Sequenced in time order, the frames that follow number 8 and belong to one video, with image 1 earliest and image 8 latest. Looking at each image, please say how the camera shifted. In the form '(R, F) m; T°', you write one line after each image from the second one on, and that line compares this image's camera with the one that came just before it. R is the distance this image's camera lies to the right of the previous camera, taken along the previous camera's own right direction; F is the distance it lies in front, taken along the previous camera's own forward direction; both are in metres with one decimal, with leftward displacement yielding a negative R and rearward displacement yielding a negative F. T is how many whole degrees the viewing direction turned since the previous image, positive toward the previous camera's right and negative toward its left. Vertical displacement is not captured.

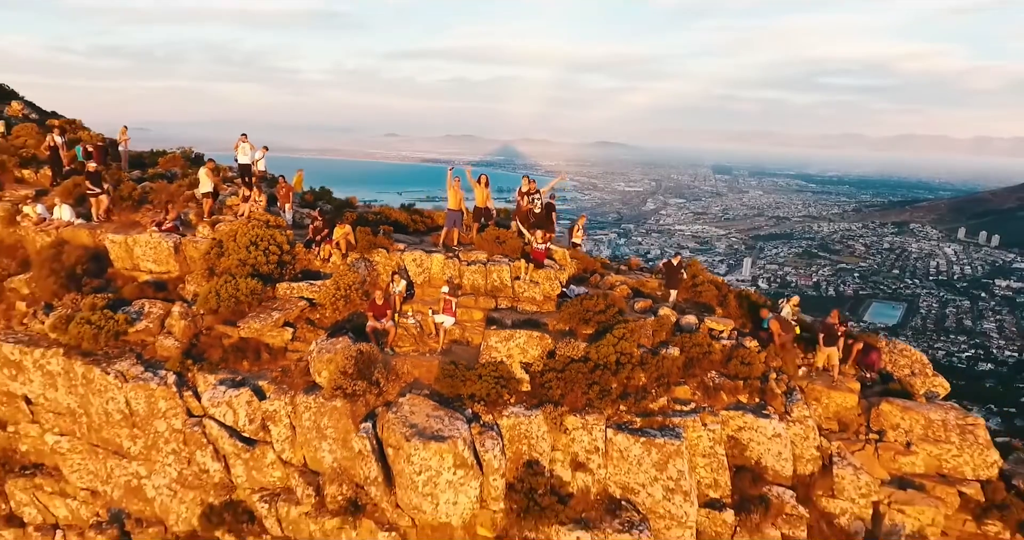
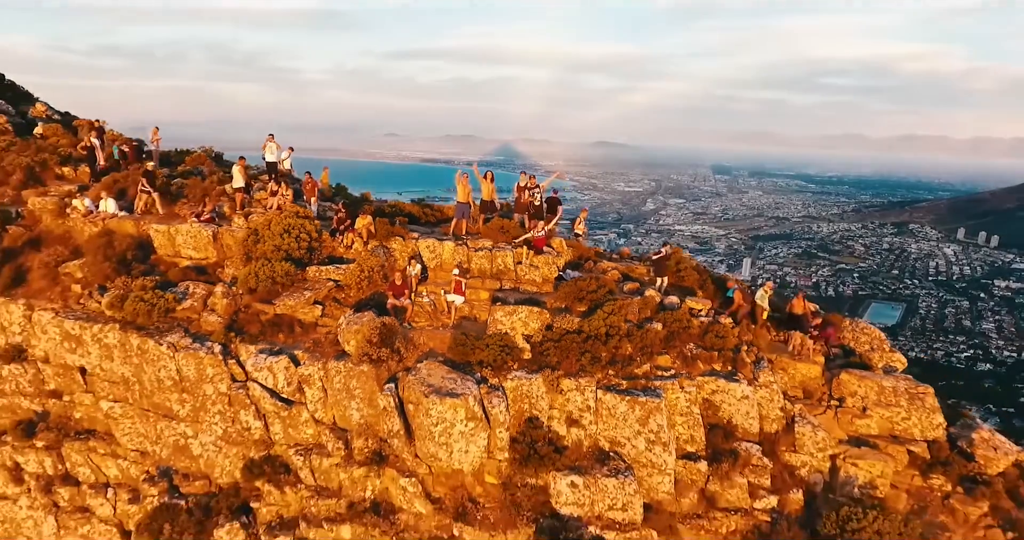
(0.0, -0.8) m; 0°
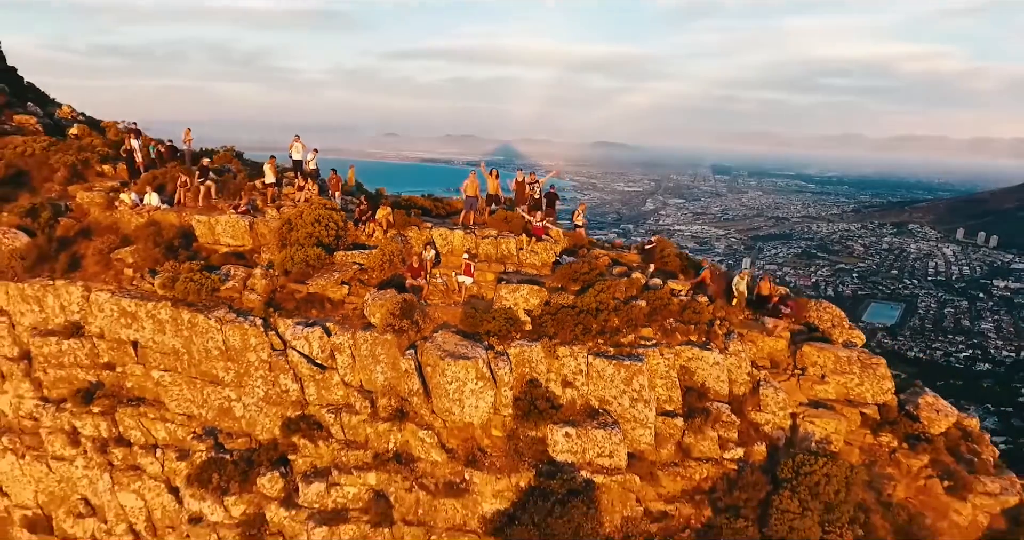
(0.0, -1.0) m; 0°
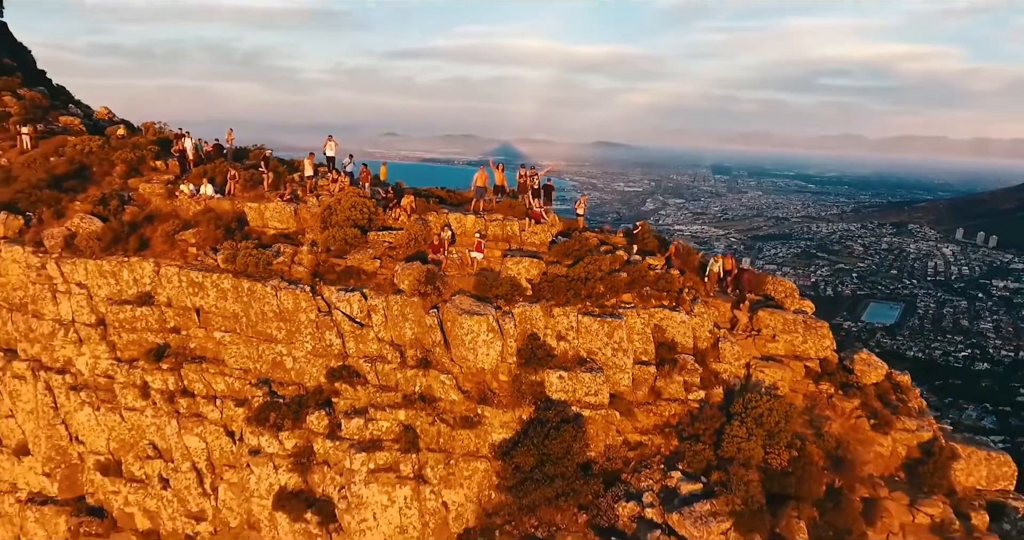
(-0.1, -1.6) m; 0°
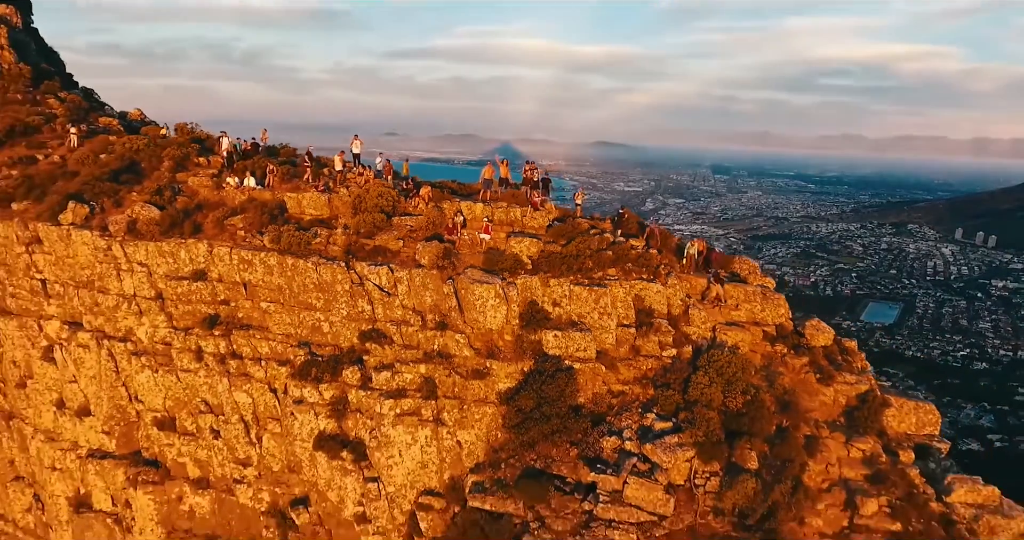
(-0.1, -1.7) m; 0°
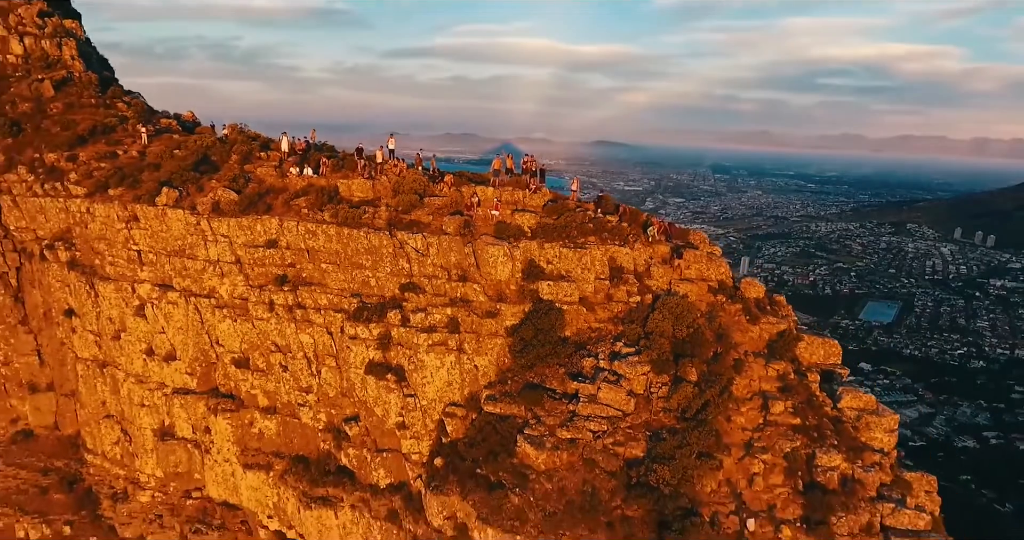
(-0.1, -3.4) m; 0°
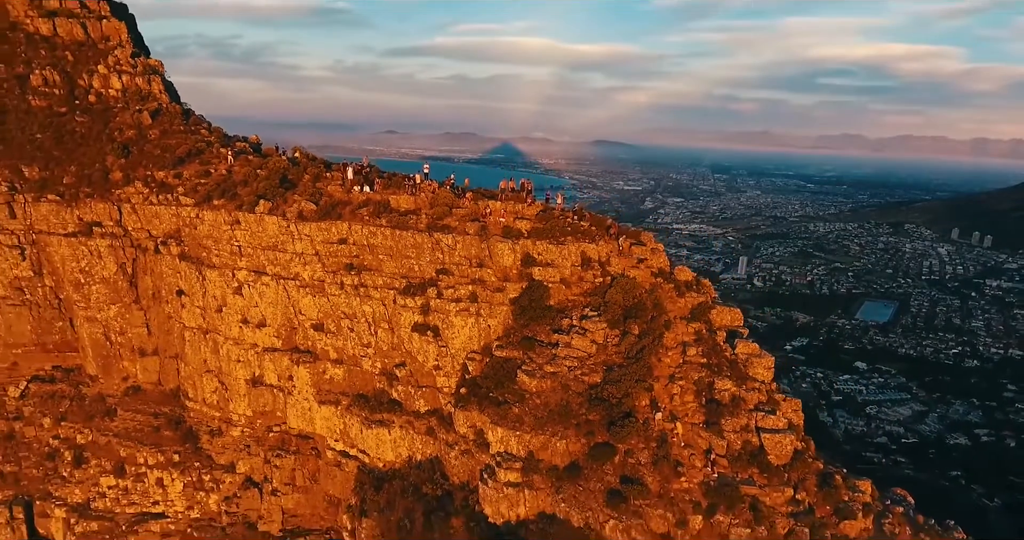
(-0.1, -6.2) m; 0°
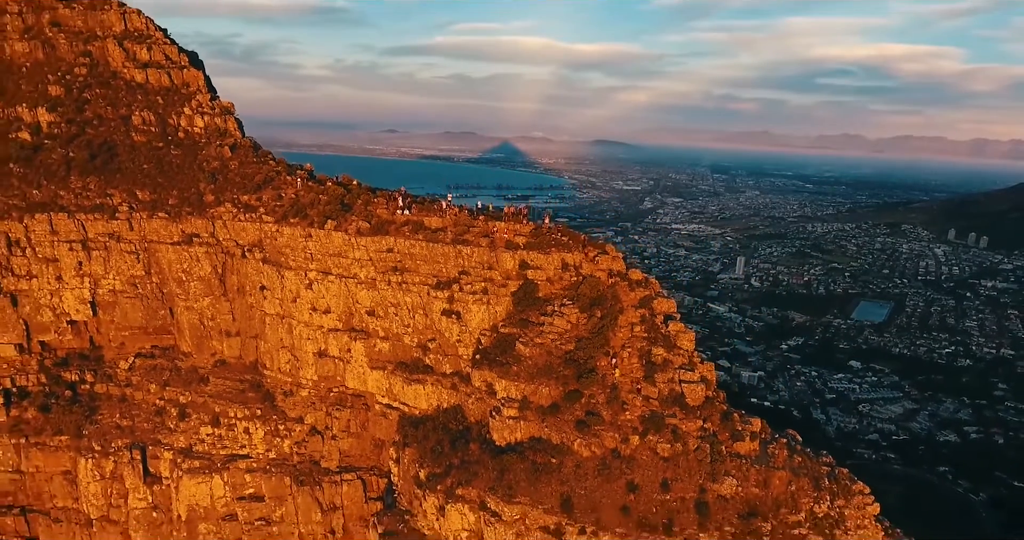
(-0.1, -8.3) m; 0°
